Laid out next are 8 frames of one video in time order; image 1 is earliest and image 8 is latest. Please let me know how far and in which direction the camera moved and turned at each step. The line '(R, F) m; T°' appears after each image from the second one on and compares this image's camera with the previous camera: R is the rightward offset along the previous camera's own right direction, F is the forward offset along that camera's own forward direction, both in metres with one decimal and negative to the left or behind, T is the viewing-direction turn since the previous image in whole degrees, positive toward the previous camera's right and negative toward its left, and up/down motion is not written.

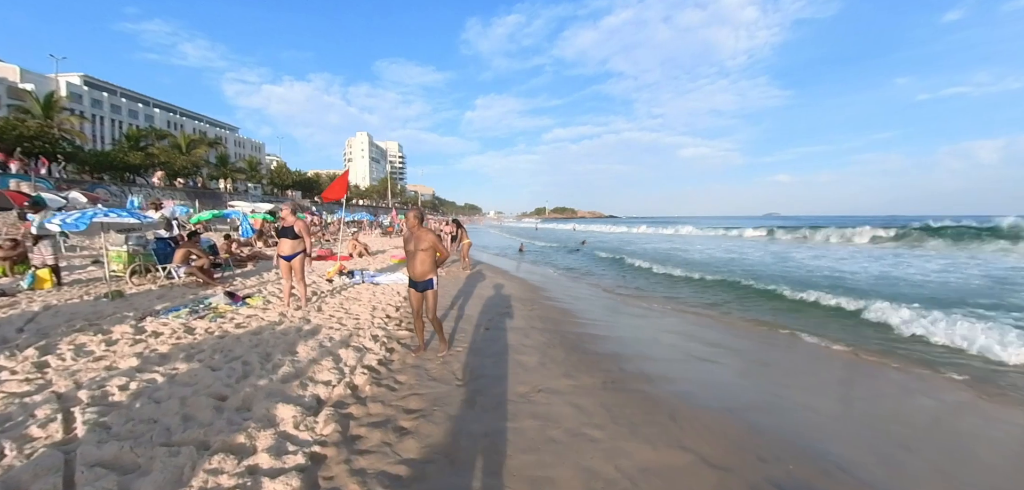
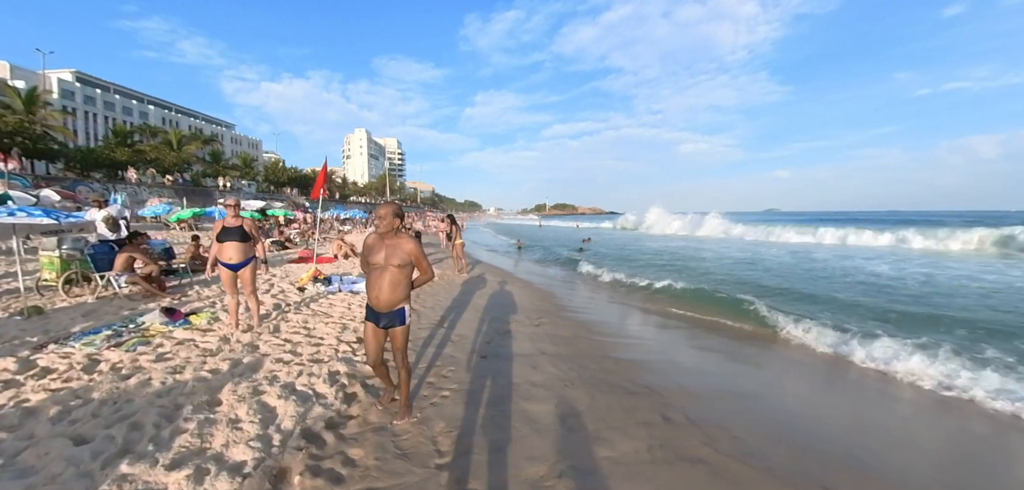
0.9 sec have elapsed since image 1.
(0.0, +1.4) m; 0°
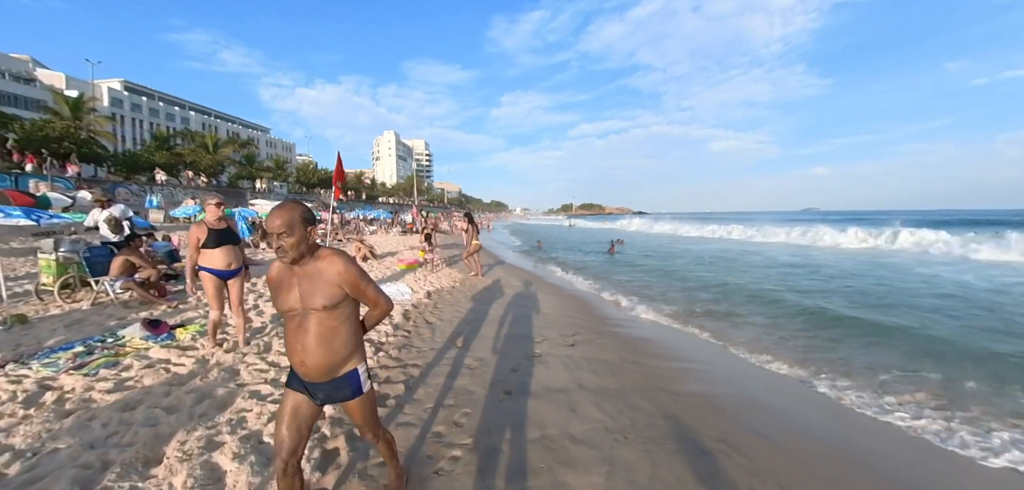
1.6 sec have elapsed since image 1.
(-0.1, +1.0) m; -4°
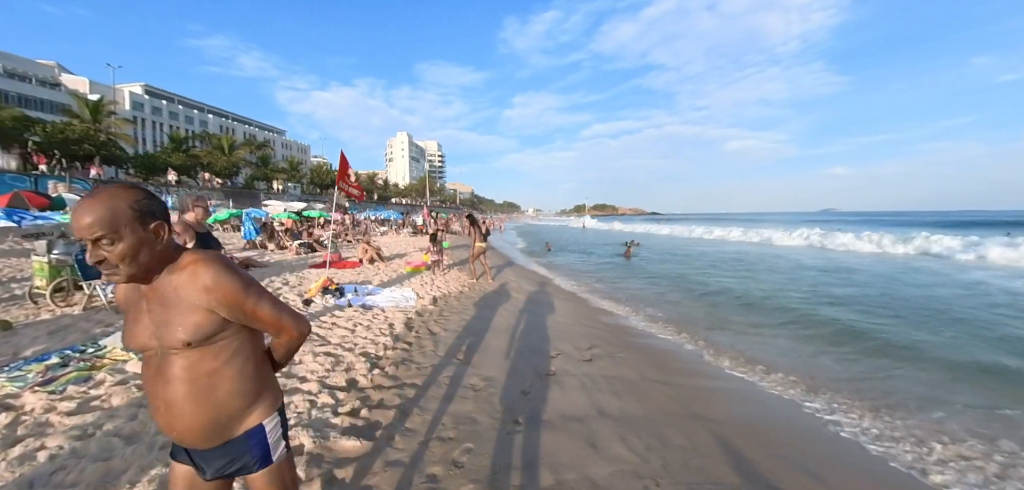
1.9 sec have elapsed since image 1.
(0.0, +0.5) m; -2°
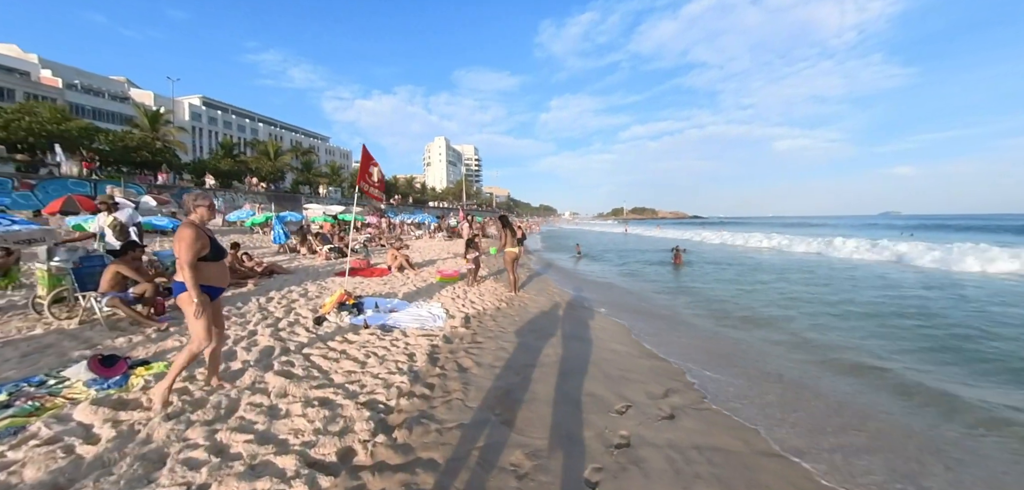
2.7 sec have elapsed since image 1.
(-0.2, +1.3) m; -5°
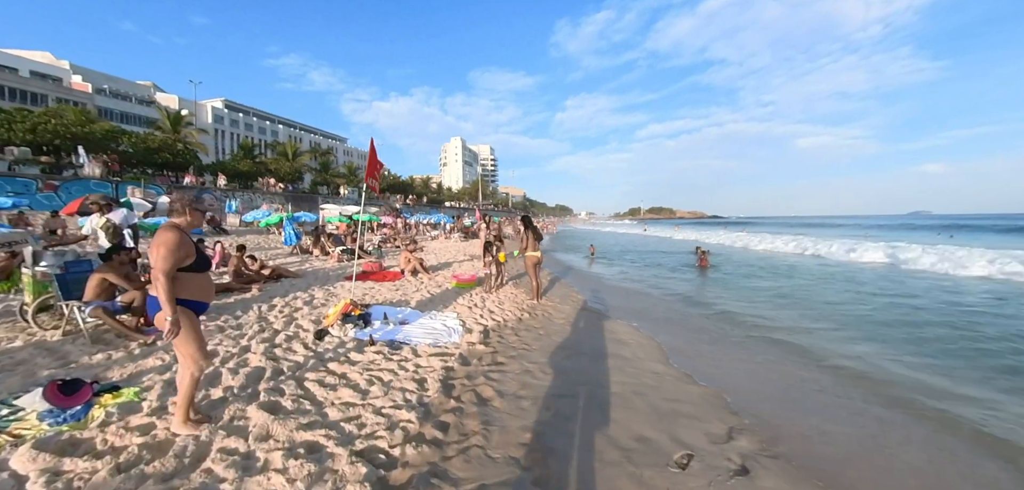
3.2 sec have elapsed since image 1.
(-0.1, +0.7) m; -2°
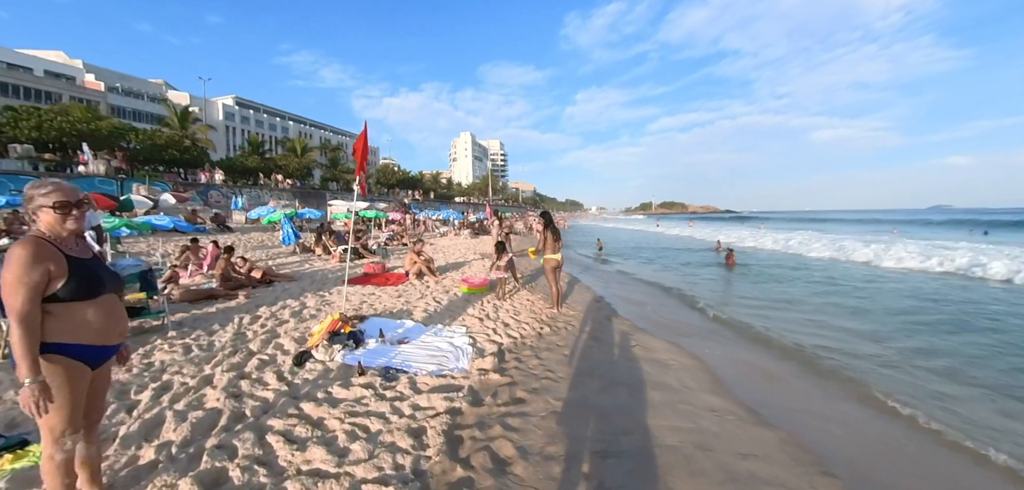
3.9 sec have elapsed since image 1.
(-0.1, +1.0) m; -2°
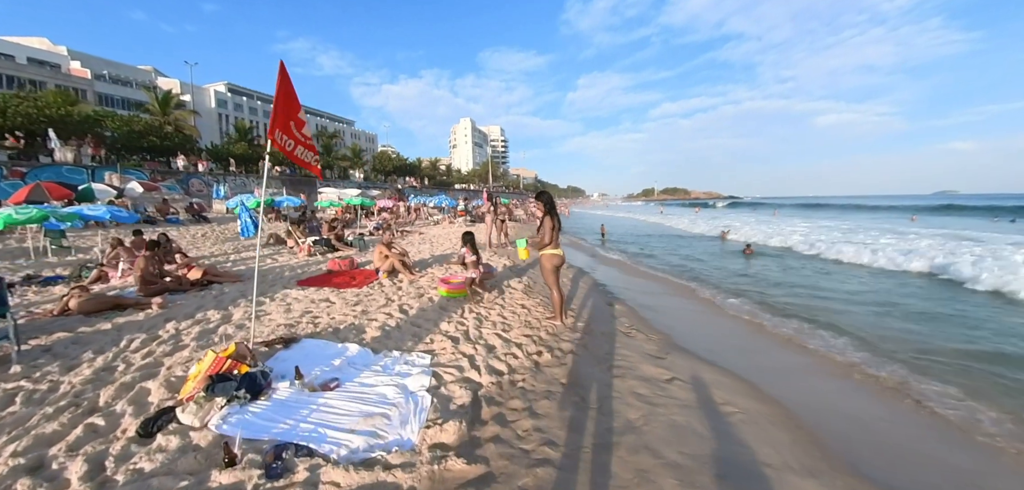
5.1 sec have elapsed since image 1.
(+0.2, +1.6) m; 0°
